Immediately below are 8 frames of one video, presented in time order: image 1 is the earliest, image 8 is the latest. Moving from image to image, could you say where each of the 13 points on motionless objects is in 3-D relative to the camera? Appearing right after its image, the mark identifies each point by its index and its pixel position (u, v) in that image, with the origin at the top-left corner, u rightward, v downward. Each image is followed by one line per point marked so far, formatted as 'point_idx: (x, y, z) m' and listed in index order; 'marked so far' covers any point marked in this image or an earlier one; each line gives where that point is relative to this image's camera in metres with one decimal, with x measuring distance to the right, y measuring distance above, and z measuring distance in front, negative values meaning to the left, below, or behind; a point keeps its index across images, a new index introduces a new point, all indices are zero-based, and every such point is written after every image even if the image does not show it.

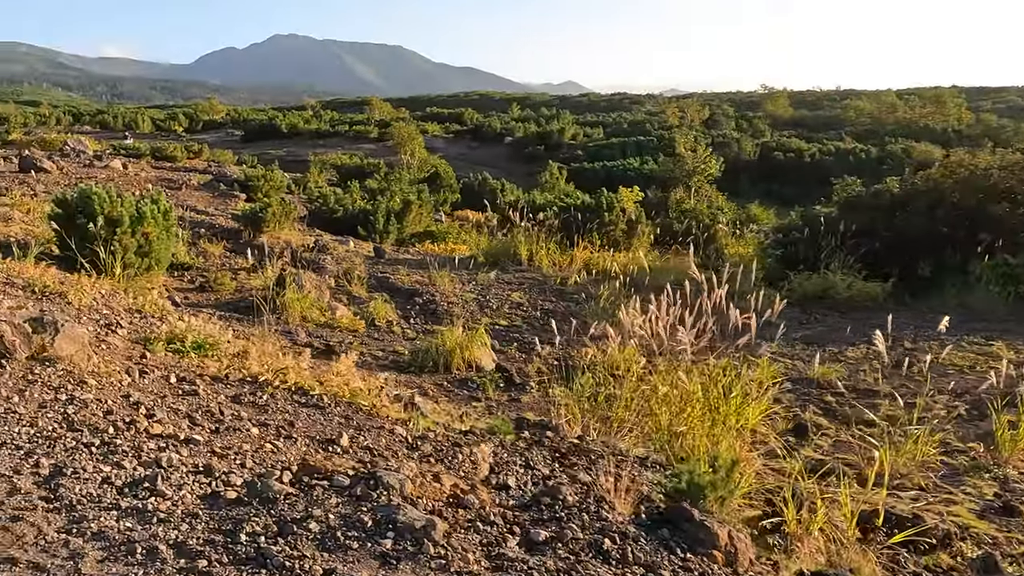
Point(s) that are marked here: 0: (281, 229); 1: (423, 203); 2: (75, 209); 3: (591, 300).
0: (-3.3, +0.8, +10.7) m
1: (-1.6, +1.5, +13.8) m
2: (-4.3, +0.8, +7.5) m
3: (+0.9, -0.2, +8.3) m
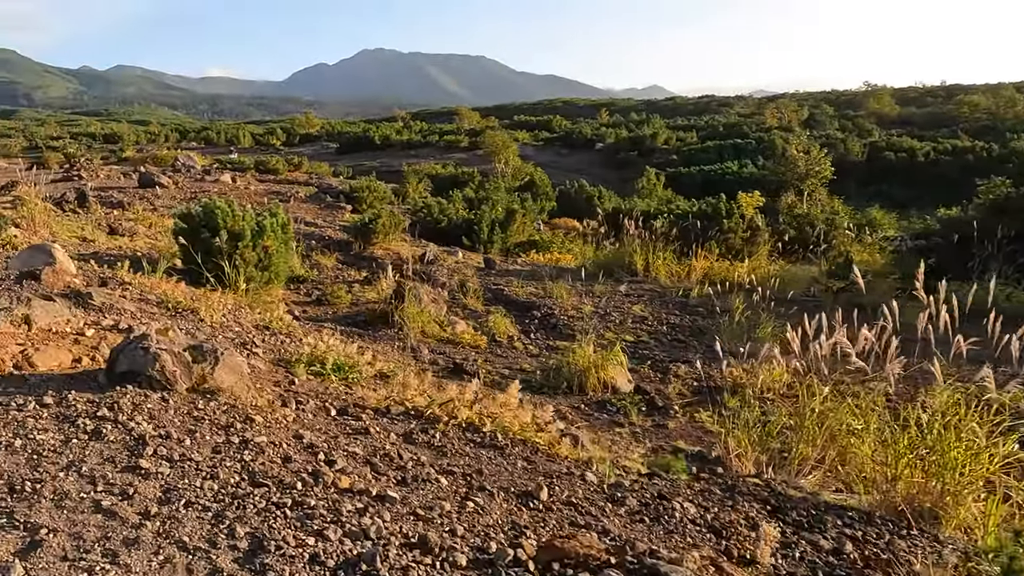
0: (-1.7, +0.7, +10.6) m
1: (+0.3, +1.4, +13.6) m
2: (-3.1, +0.6, +7.5) m
3: (+2.1, -0.3, +7.8) m
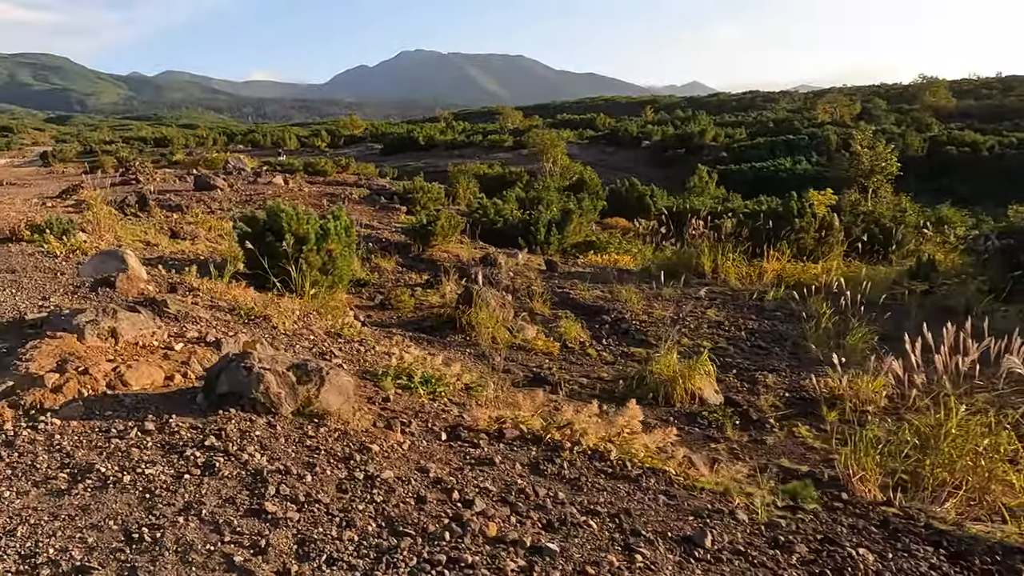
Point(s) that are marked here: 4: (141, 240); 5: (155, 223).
0: (-0.9, +0.6, +10.4) m
1: (+1.2, +1.3, +13.3) m
2: (-2.4, +0.6, +7.4) m
3: (+2.8, -0.3, +7.4) m
4: (-4.1, +0.5, +8.5) m
5: (-4.7, +0.9, +10.0) m
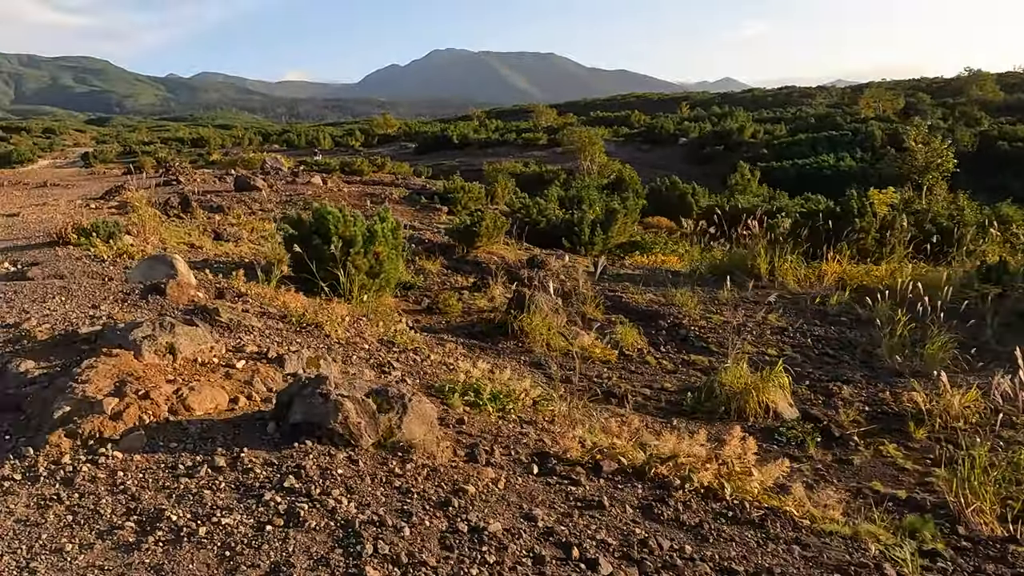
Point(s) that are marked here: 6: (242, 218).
0: (-0.3, +0.6, +10.2) m
1: (+2.0, +1.3, +12.9) m
2: (-1.9, +0.6, +7.2) m
3: (+3.3, -0.4, +7.0) m
4: (-3.6, +0.5, +8.3) m
5: (-4.1, +0.8, +9.9) m
6: (-3.9, +1.0, +10.9) m
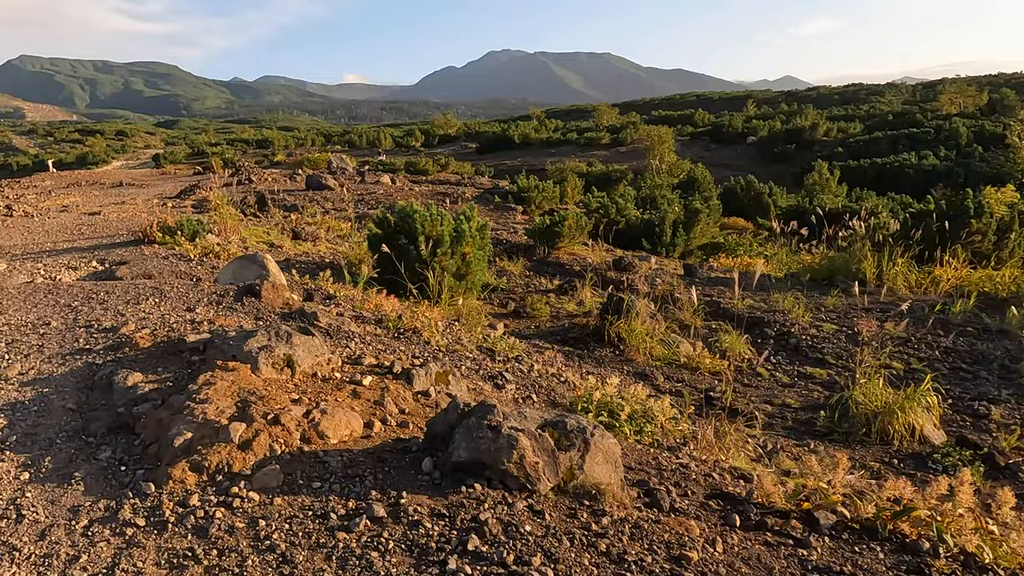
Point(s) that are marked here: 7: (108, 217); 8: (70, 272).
0: (+0.8, +0.6, +9.8) m
1: (+3.2, +1.2, +12.4) m
2: (-1.1, +0.5, +7.0) m
3: (+4.1, -0.4, +6.4) m
4: (-2.6, +0.5, +8.2) m
5: (-3.0, +0.8, +9.8) m
6: (-2.8, +1.0, +10.8) m
7: (-5.5, +1.0, +10.3) m
8: (-3.3, +0.1, +5.6) m
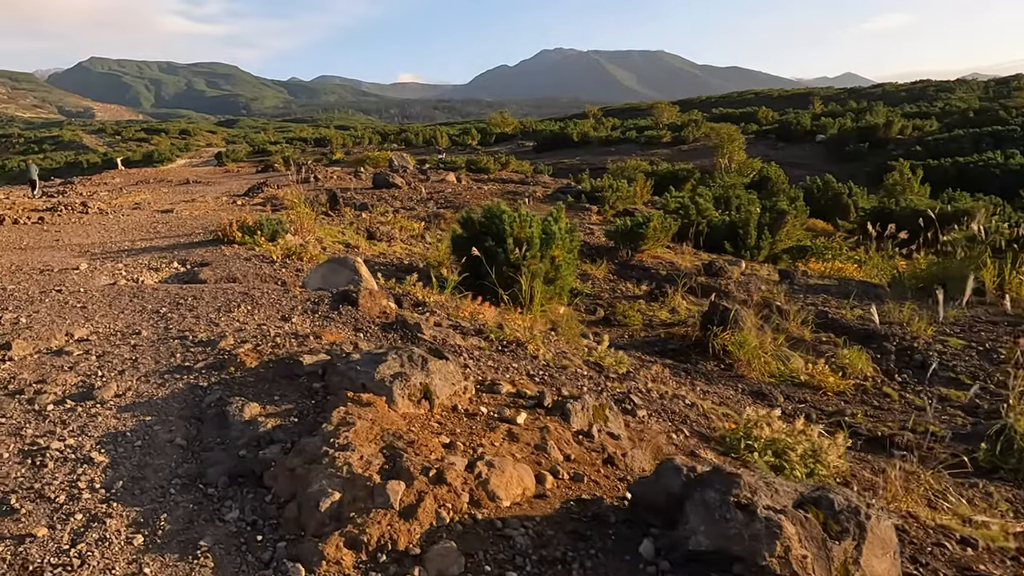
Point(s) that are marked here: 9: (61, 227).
0: (+1.8, +0.5, +9.3) m
1: (+4.4, +1.2, +11.7) m
2: (-0.3, +0.5, +6.6) m
3: (+4.9, -0.5, +5.6) m
4: (-1.8, +0.5, +7.9) m
5: (-2.0, +0.8, +9.5) m
6: (-1.7, +1.0, +10.5) m
7: (-4.4, +1.0, +10.2) m
8: (-2.5, +0.1, +5.4) m
9: (-5.4, +0.7, +9.2) m
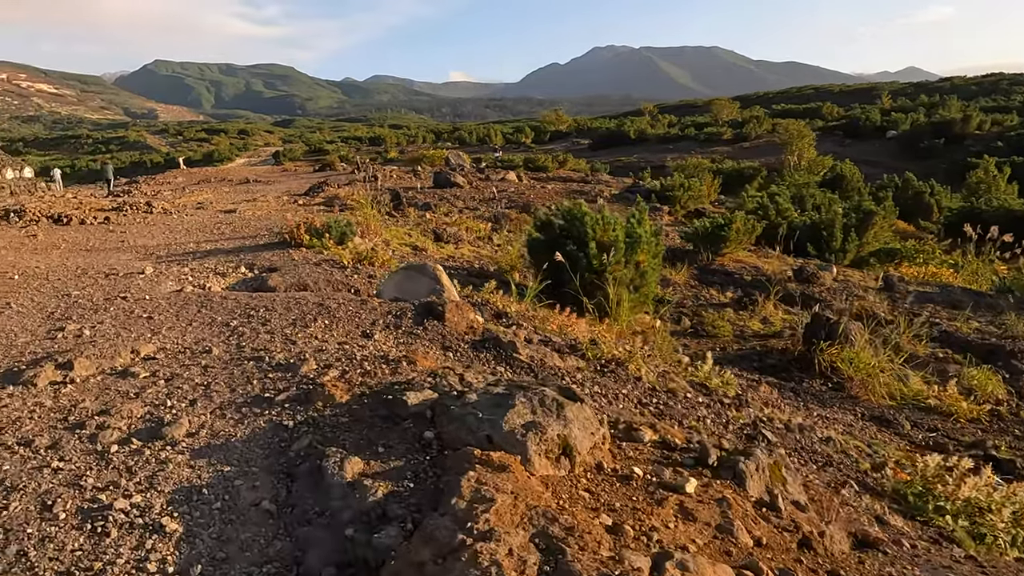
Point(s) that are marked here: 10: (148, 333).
0: (+2.6, +0.4, +8.7) m
1: (+5.4, +1.1, +10.9) m
2: (+0.4, +0.4, +6.2) m
3: (+5.4, -0.6, +4.9) m
4: (-1.0, +0.4, +7.6) m
5: (-1.2, +0.8, +9.2) m
6: (-0.8, +1.0, +10.2) m
7: (-3.5, +1.0, +10.0) m
8: (-2.0, +0.1, +5.1) m
9: (-4.6, +0.7, +9.1) m
10: (-1.7, -0.2, +3.5) m
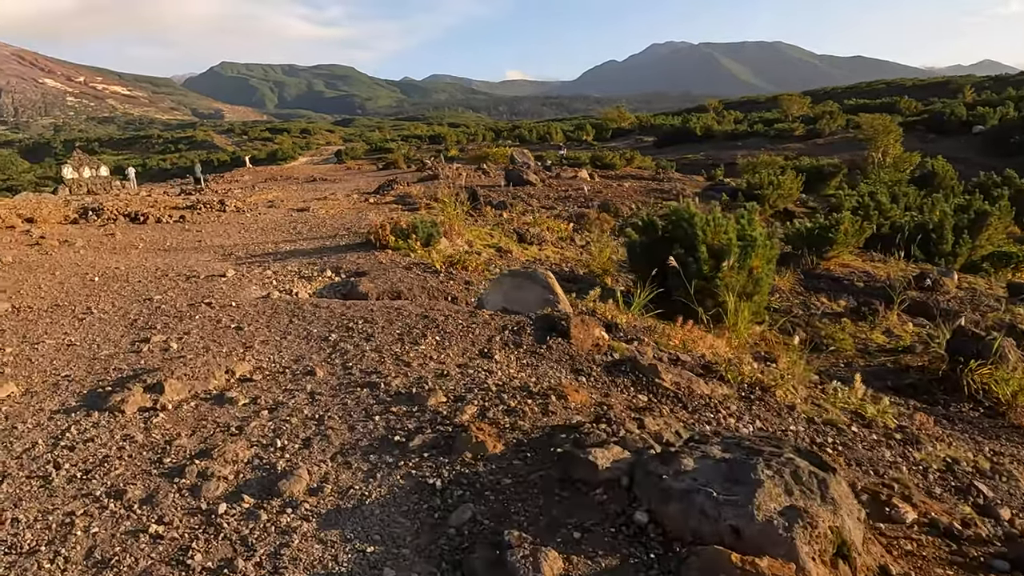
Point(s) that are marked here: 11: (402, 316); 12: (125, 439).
0: (+3.5, +0.4, +8.0) m
1: (+6.4, +1.0, +10.1) m
2: (+1.1, +0.4, +5.6) m
3: (+6.1, -0.7, +4.0) m
4: (-0.2, +0.4, +7.1) m
5: (-0.2, +0.8, +8.8) m
6: (+0.3, +0.9, +9.7) m
7: (-2.5, +1.0, +9.8) m
8: (-1.3, 0.0, +4.8) m
9: (-3.6, +0.7, +8.9) m
10: (-1.1, -0.2, +3.1) m
11: (-0.5, -0.1, +3.6) m
12: (-1.1, -0.4, +2.2) m
